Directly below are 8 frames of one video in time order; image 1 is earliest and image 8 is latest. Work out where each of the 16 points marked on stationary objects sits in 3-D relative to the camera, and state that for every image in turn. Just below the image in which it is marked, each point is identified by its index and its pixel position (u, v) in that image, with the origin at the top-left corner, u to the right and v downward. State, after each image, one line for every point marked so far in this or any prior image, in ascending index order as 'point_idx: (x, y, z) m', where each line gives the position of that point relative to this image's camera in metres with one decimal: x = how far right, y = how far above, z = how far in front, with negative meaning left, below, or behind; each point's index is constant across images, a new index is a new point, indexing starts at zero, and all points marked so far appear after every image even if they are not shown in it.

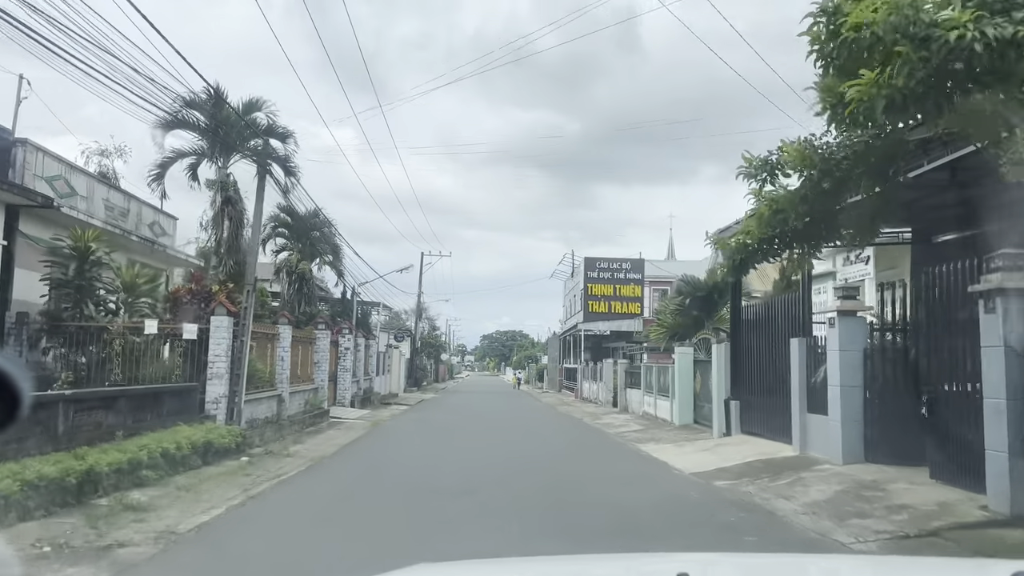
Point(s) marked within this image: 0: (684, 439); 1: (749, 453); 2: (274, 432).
0: (+3.8, -3.4, +19.2) m
1: (+4.1, -2.8, +14.8) m
2: (-4.9, -2.9, +17.6) m
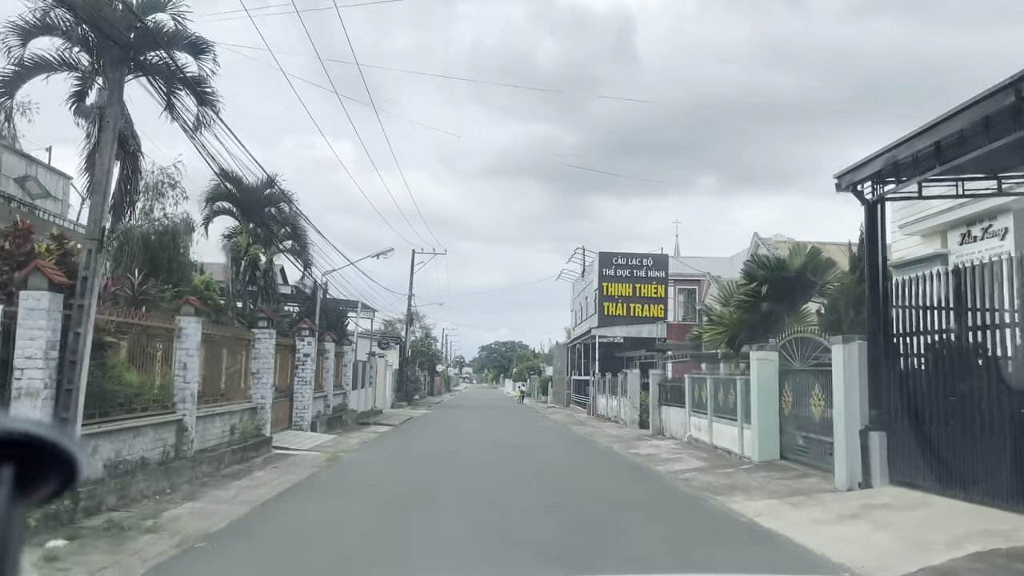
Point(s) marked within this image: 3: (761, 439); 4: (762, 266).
0: (+4.1, -2.9, +12.9) m
1: (+4.3, -2.4, +8.4) m
2: (-4.7, -2.5, +11.2) m
3: (+4.5, -2.8, +15.7) m
4: (+5.0, +0.4, +17.2) m
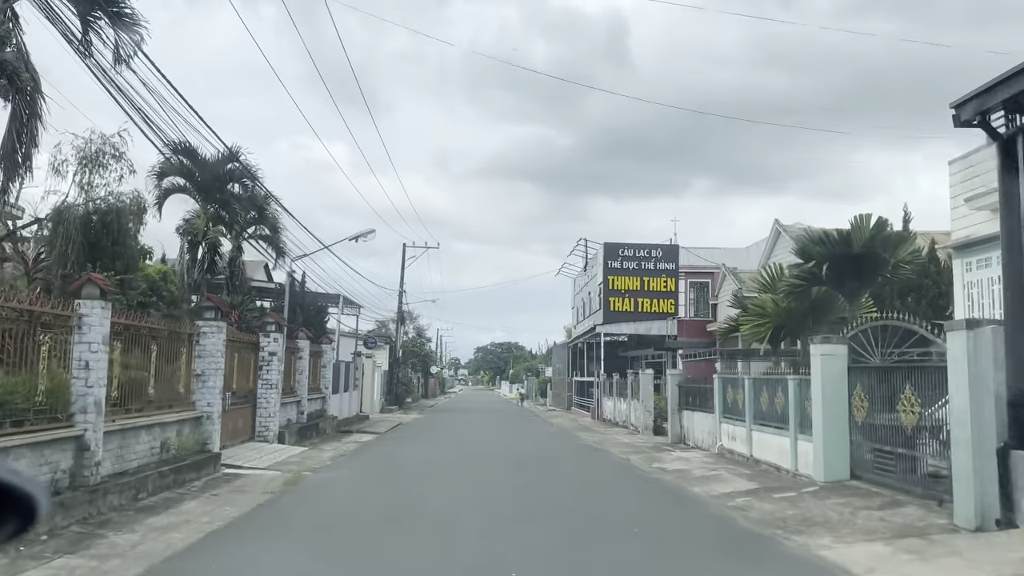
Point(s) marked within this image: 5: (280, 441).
0: (+4.1, -2.6, +9.7) m
1: (+4.4, -2.0, +5.3) m
2: (-4.6, -2.2, +8.1) m
3: (+4.6, -2.4, +12.6) m
4: (+5.0, +0.8, +14.1) m
5: (-5.1, -3.3, +18.9) m
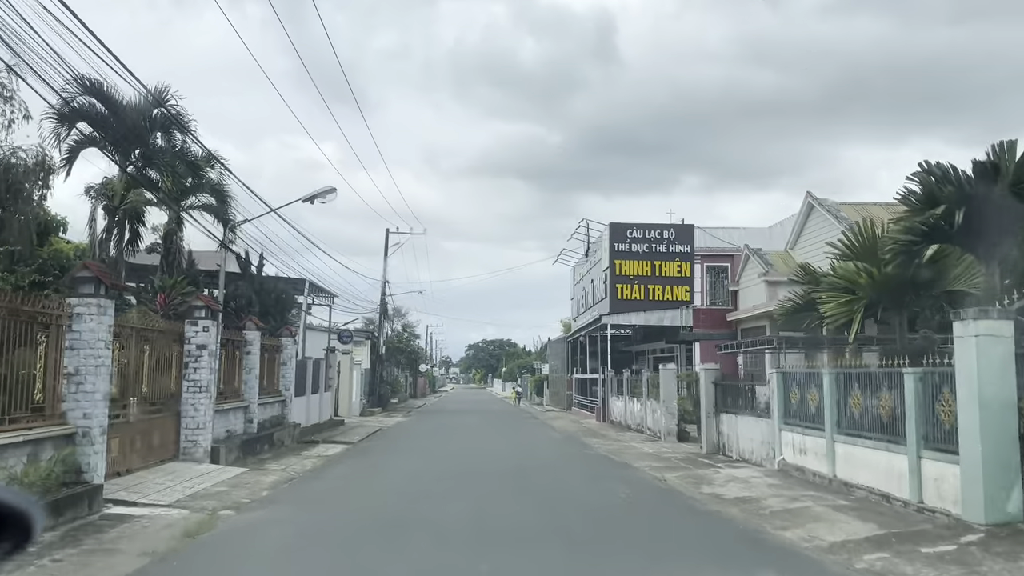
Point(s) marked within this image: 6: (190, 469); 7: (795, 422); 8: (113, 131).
0: (+4.2, -2.1, +5.6) m
1: (+4.5, -1.5, +1.2) m
2: (-4.5, -1.8, +3.9) m
3: (+4.6, -1.9, +8.5) m
4: (+5.1, +1.3, +10.0) m
5: (-5.1, -2.9, +14.7) m
6: (-5.1, -2.8, +13.5) m
7: (+4.5, -2.1, +13.9) m
8: (-7.6, +3.0, +16.6) m
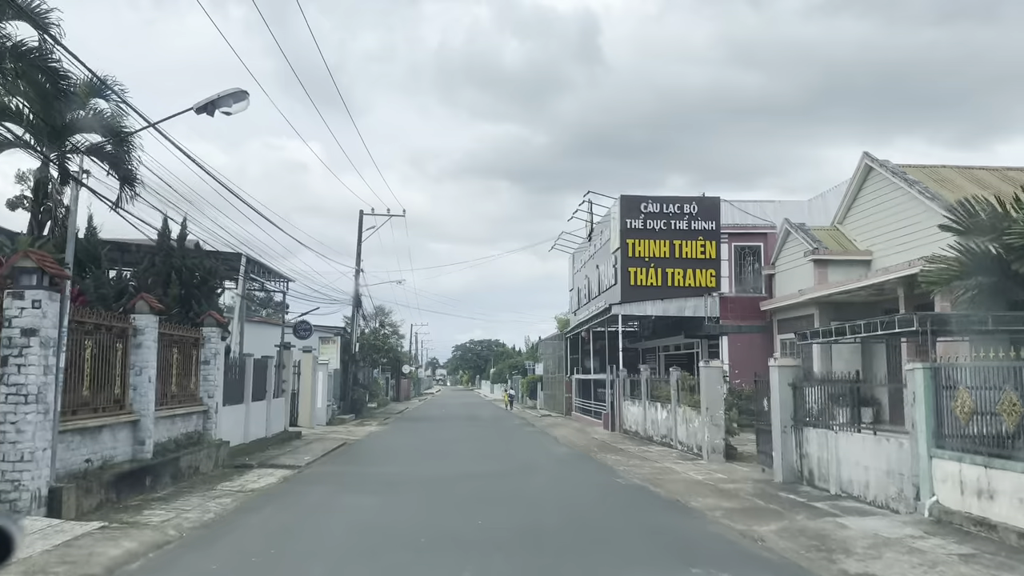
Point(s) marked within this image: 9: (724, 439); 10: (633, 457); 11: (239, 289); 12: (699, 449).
0: (+4.4, -1.6, +0.6) m
1: (+4.8, -1.0, -3.8) m
2: (-4.2, -1.3, -1.3) m
3: (+4.8, -1.4, +3.5) m
4: (+5.2, +1.8, +5.0) m
5: (-5.0, -2.4, +9.5) m
6: (-5.0, -2.3, +8.3) m
7: (+4.6, -1.6, +8.9) m
8: (-7.6, +3.5, +11.4) m
9: (+4.2, -3.0, +16.9) m
10: (+2.6, -3.6, +18.5) m
11: (-6.1, 0.0, +19.4) m
12: (+3.9, -3.3, +17.7) m
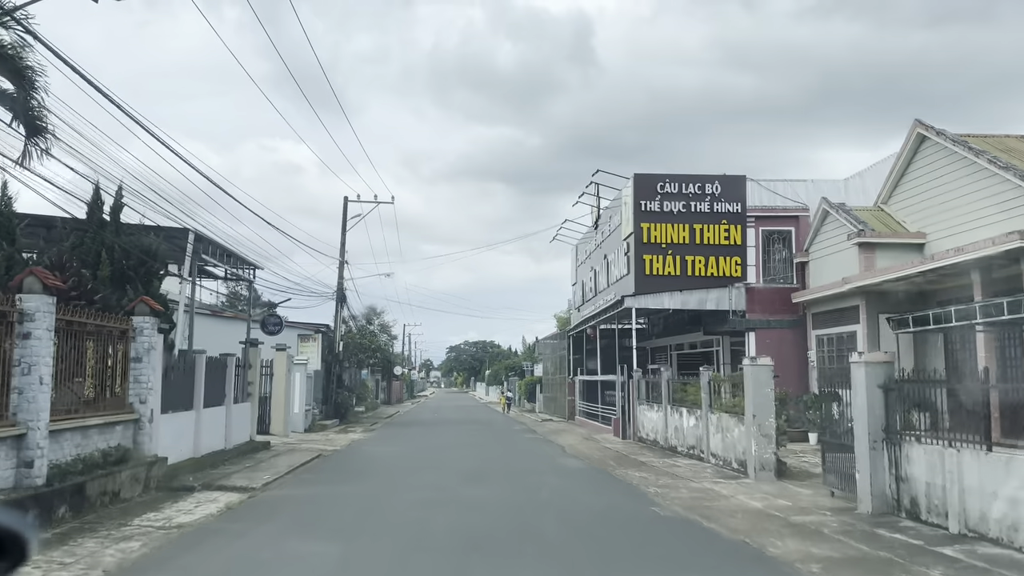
0: (+4.6, -1.2, -2.4) m
1: (+5.0, -0.6, -6.9) m
2: (-4.1, -0.9, -4.4) m
3: (+4.9, -1.0, +0.4) m
4: (+5.3, +2.2, +2.0) m
5: (-4.9, -2.1, +6.4) m
6: (-4.8, -2.0, +5.2) m
7: (+4.7, -1.3, +5.8) m
8: (-7.5, +3.8, +8.3) m
9: (+4.2, -2.6, +13.8) m
10: (+2.7, -3.3, +15.5) m
11: (-6.1, +0.3, +16.3) m
12: (+3.9, -3.0, +14.7) m
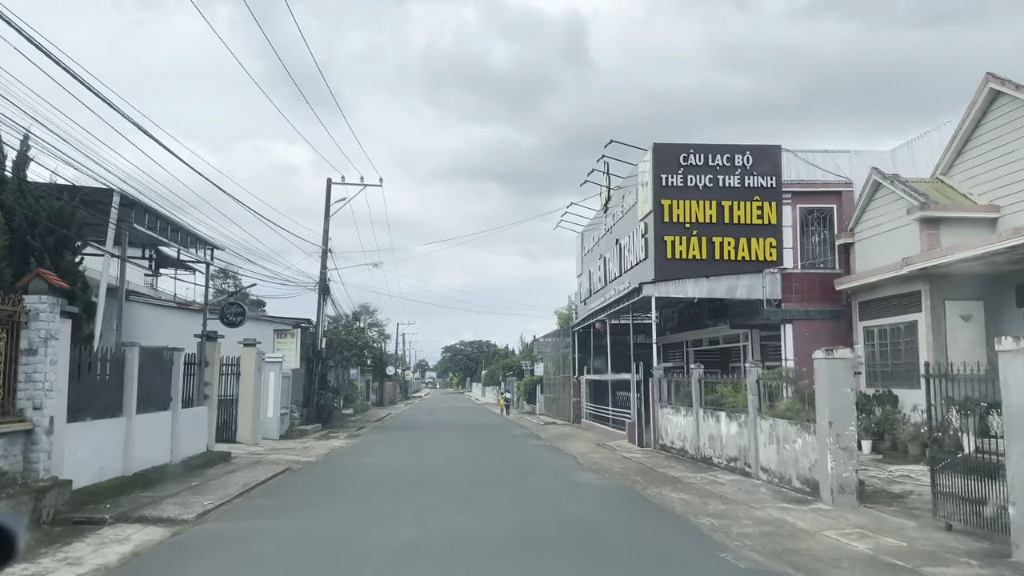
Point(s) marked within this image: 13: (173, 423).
0: (+4.8, -0.8, -5.4) m
1: (+5.2, -0.2, -9.8) m
2: (-3.8, -0.6, -7.4) m
3: (+5.1, -0.7, -2.6) m
4: (+5.5, +2.5, -1.0) m
5: (-4.7, -1.7, +3.3) m
6: (-4.7, -1.6, +2.1) m
7: (+4.9, -0.9, +2.8) m
8: (-7.4, +4.1, +5.2) m
9: (+4.3, -2.3, +10.8) m
10: (+2.8, -3.0, +12.4) m
11: (-6.0, +0.7, +13.3) m
12: (+4.1, -2.6, +11.7) m
13: (-5.8, -2.3, +14.8) m
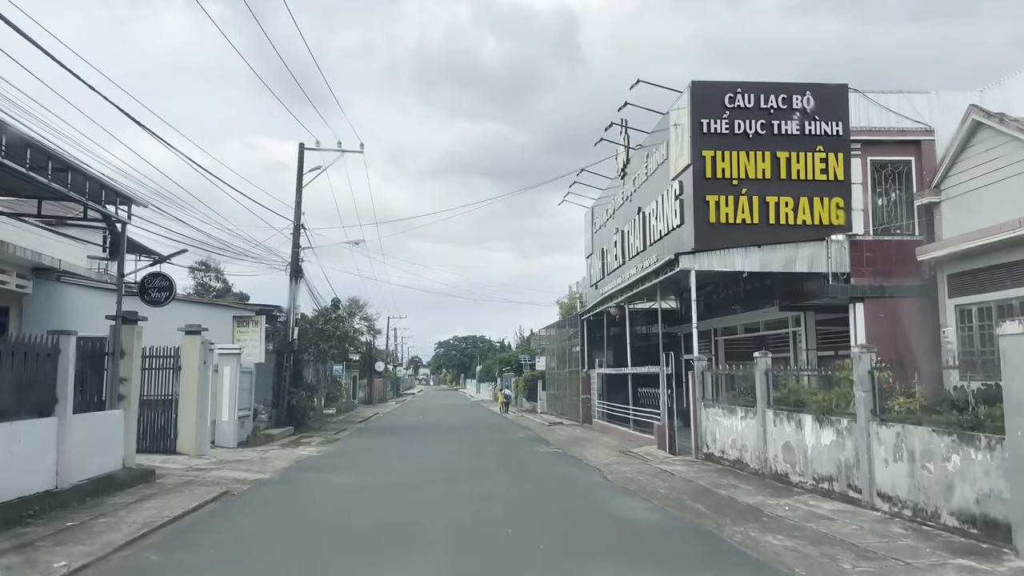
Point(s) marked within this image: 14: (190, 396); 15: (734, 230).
0: (+5.1, -0.4, -9.4) m
1: (+5.6, +0.2, -13.8) m
2: (-3.5, -0.1, -11.4) m
3: (+5.4, -0.2, -6.5) m
4: (+5.8, +3.0, -5.0) m
5: (-4.5, -1.3, -0.7) m
6: (-4.4, -1.2, -1.9) m
7: (+5.1, -0.4, -1.1) m
8: (-7.1, +4.6, +1.2) m
9: (+4.6, -1.8, +6.9) m
10: (+3.0, -2.5, +8.5) m
11: (-5.8, +1.1, +9.2) m
12: (+4.3, -2.1, +7.7) m
13: (-5.6, -1.8, +10.8) m
14: (-6.2, -1.8, +16.3) m
15: (+4.4, +1.2, +17.3) m
